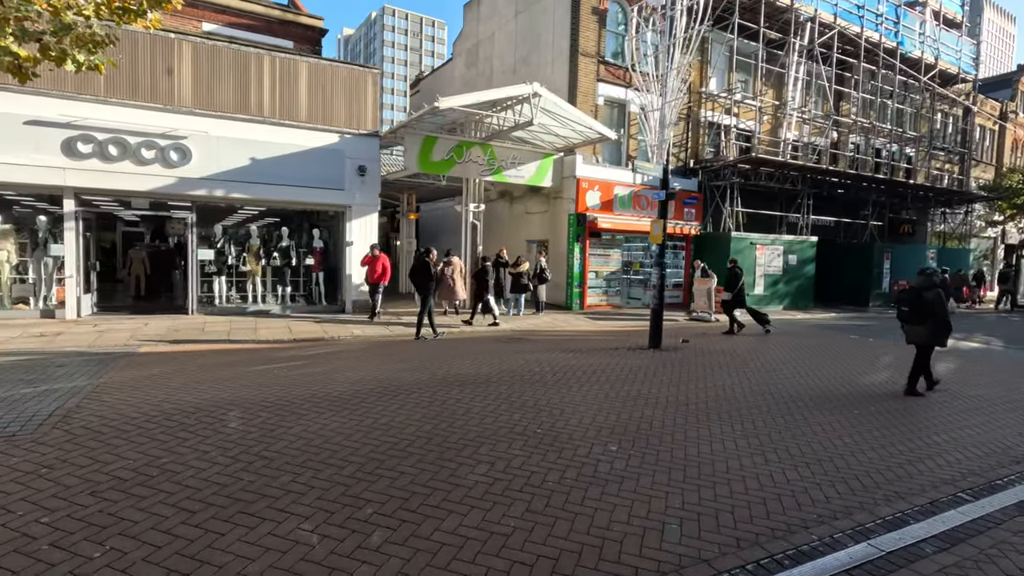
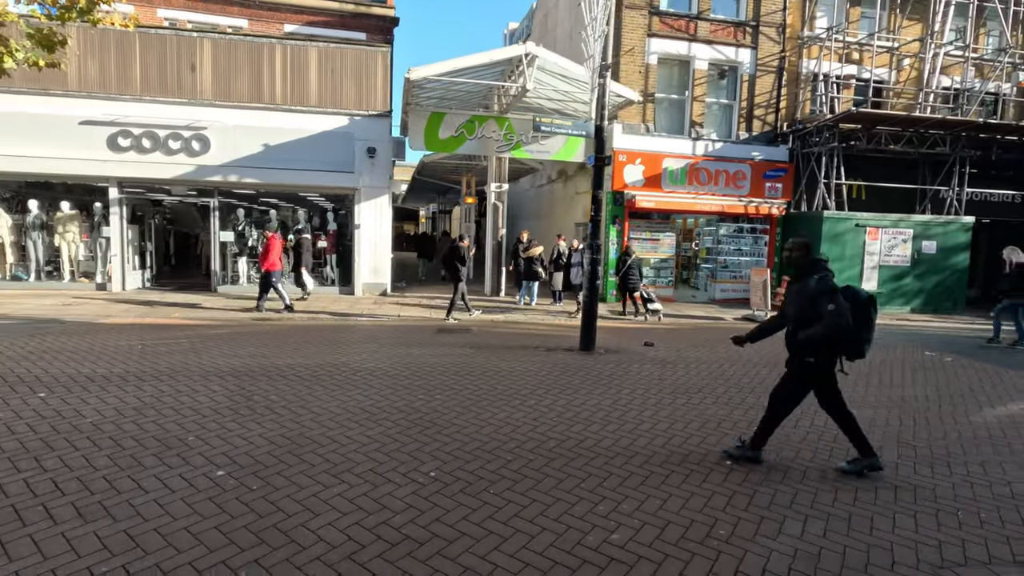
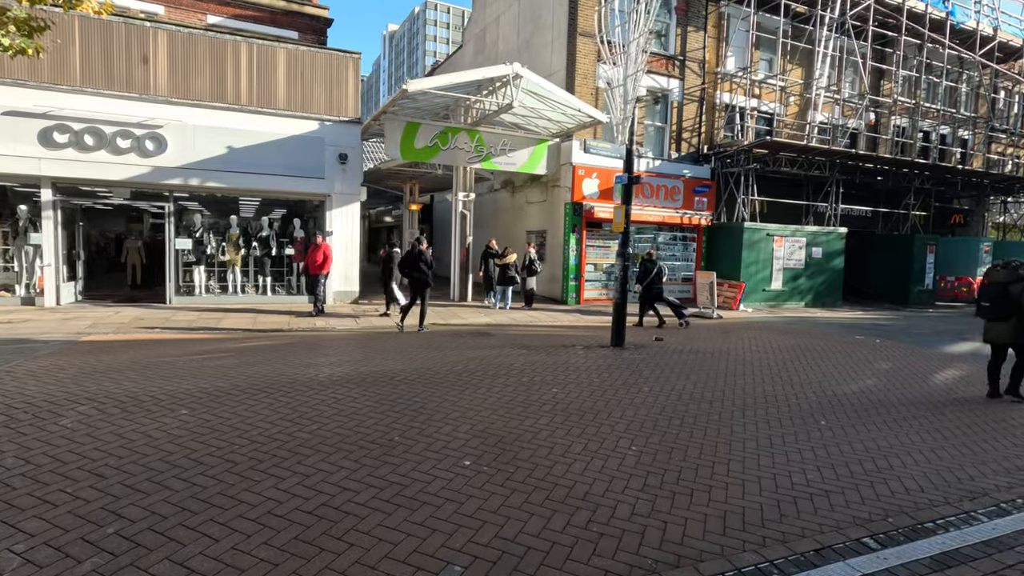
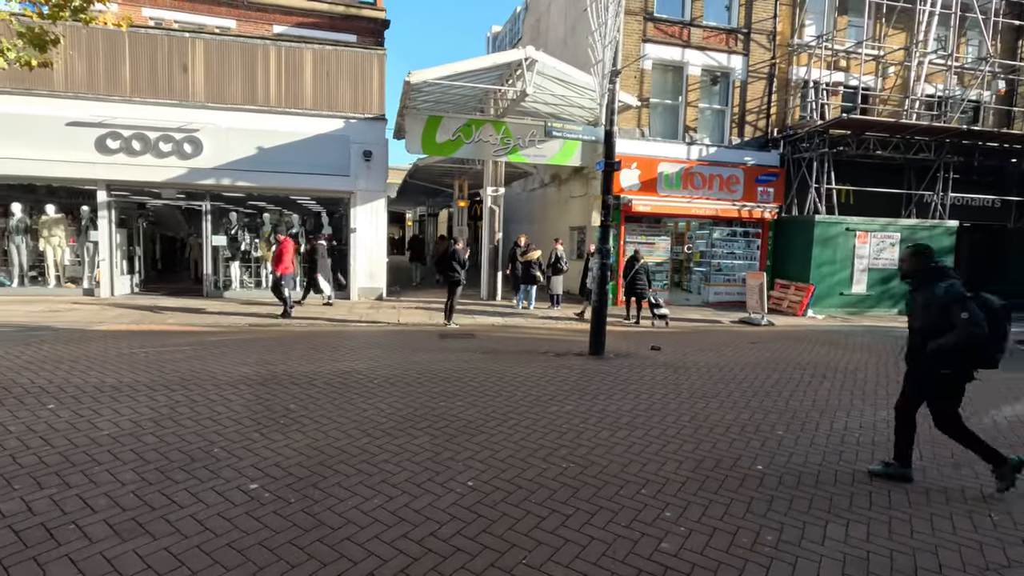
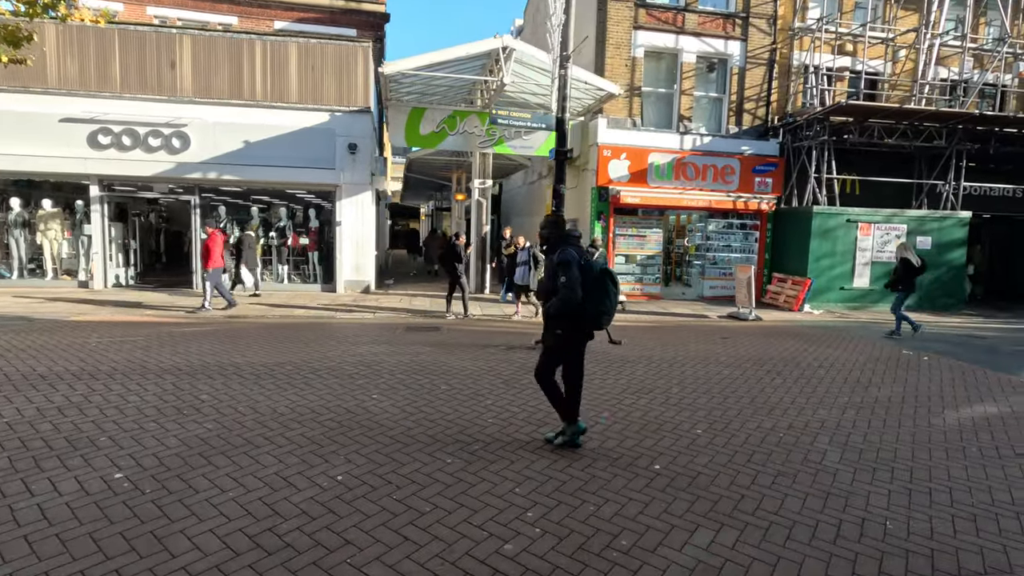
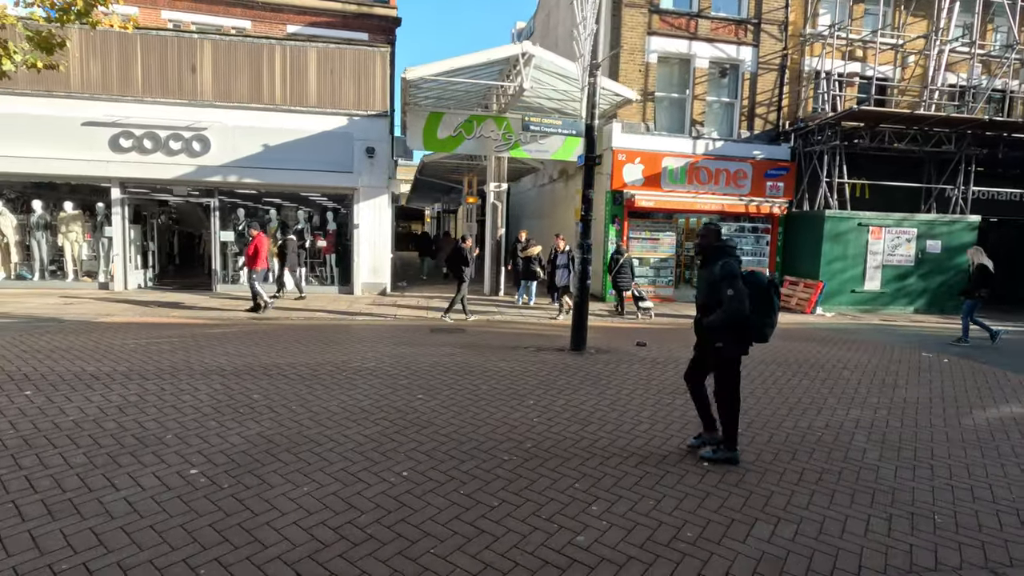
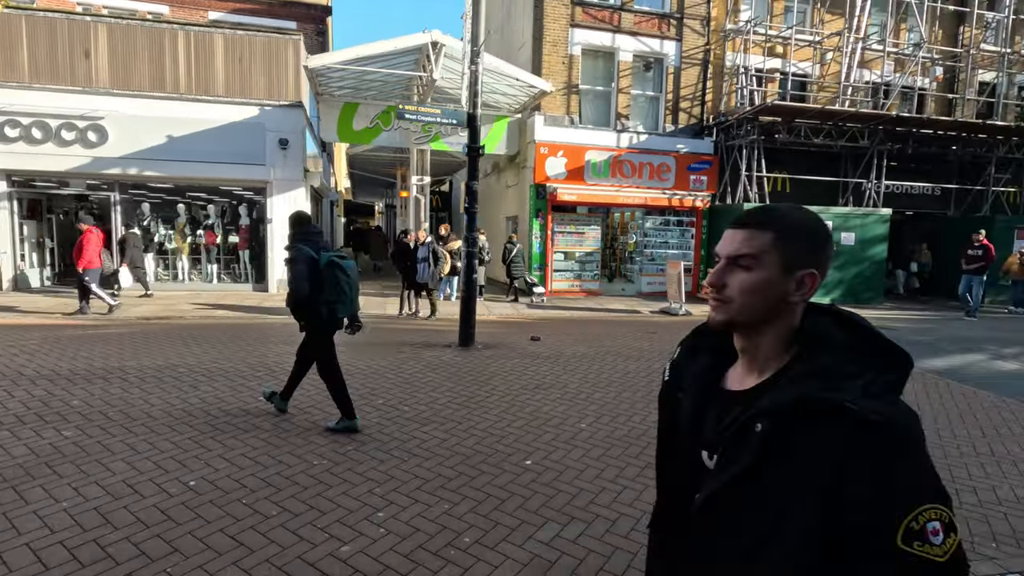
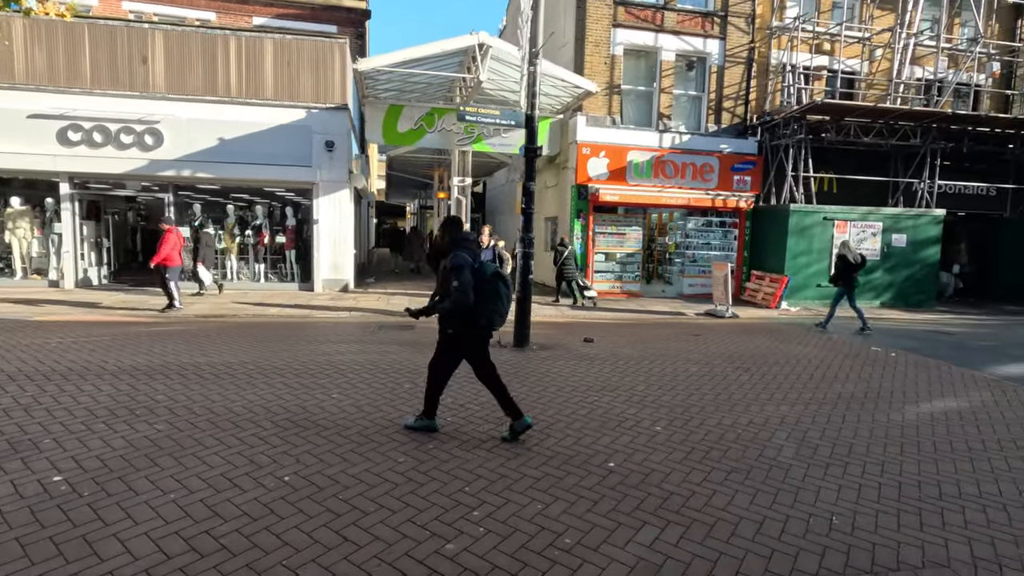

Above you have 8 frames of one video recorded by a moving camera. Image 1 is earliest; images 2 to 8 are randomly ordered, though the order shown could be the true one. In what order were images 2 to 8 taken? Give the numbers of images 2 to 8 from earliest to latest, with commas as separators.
3, 4, 2, 6, 5, 8, 7
